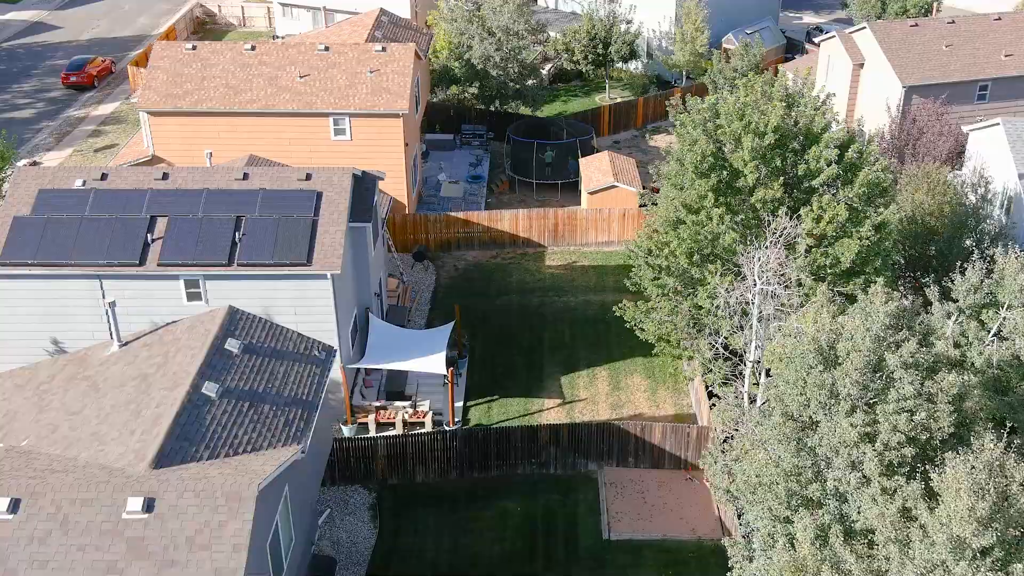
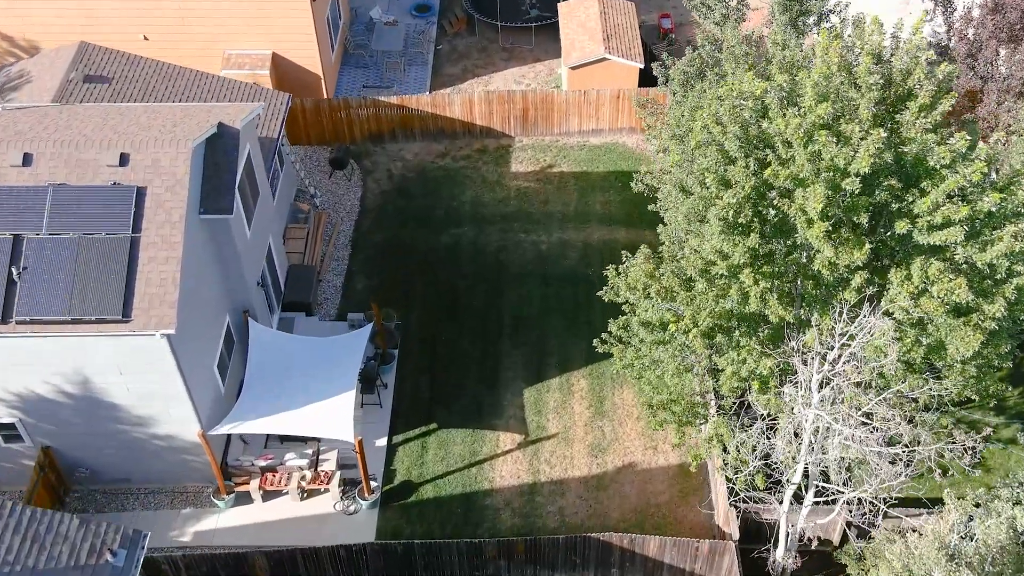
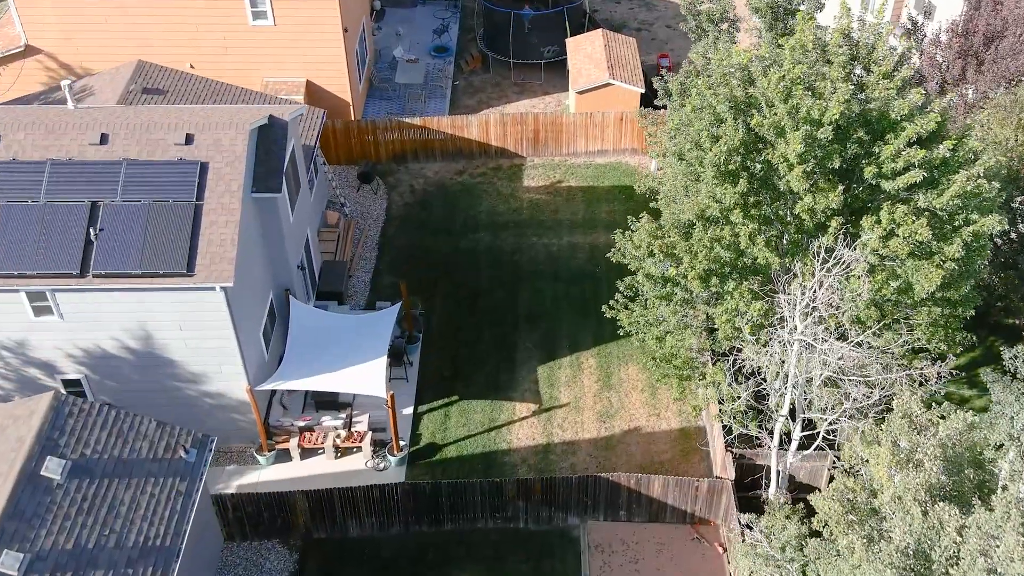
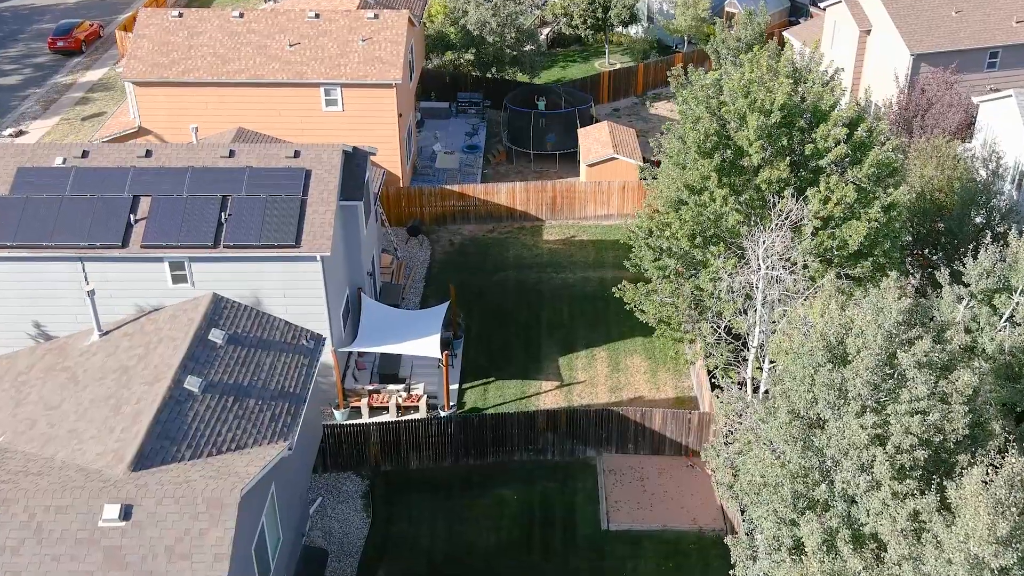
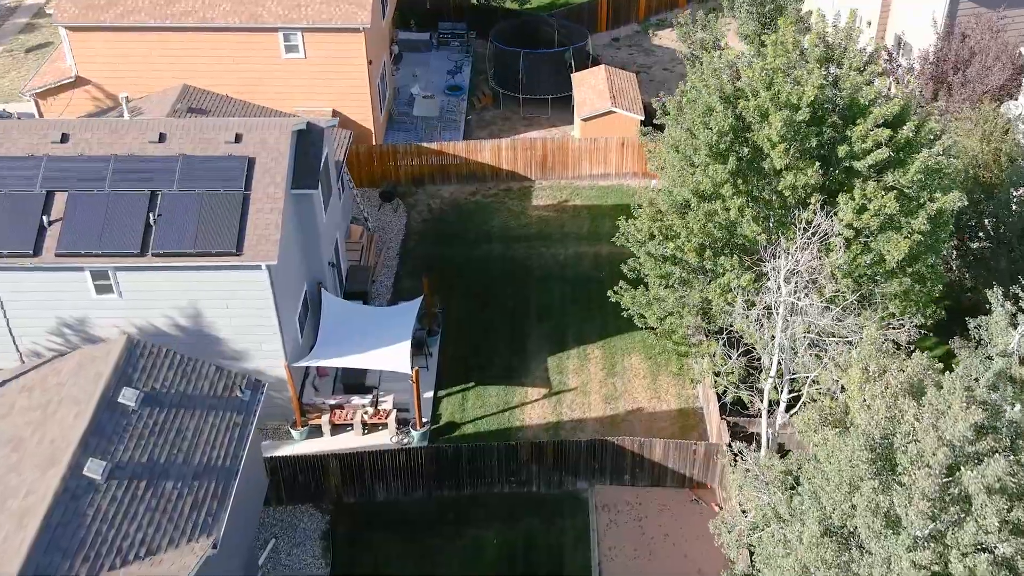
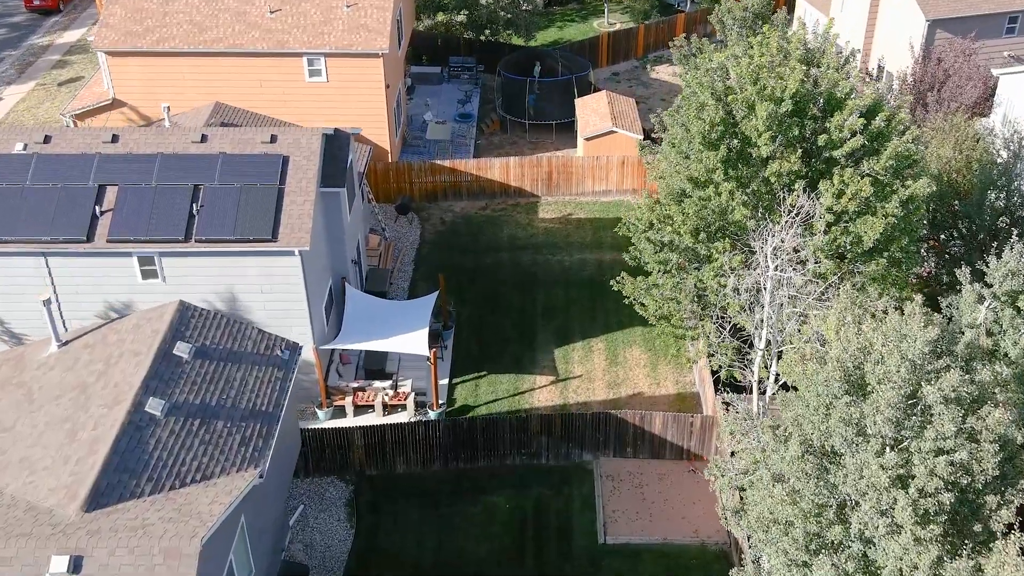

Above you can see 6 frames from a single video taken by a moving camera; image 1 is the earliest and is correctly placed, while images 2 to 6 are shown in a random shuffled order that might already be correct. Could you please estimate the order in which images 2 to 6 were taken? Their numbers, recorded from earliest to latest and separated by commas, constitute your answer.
4, 6, 5, 3, 2
